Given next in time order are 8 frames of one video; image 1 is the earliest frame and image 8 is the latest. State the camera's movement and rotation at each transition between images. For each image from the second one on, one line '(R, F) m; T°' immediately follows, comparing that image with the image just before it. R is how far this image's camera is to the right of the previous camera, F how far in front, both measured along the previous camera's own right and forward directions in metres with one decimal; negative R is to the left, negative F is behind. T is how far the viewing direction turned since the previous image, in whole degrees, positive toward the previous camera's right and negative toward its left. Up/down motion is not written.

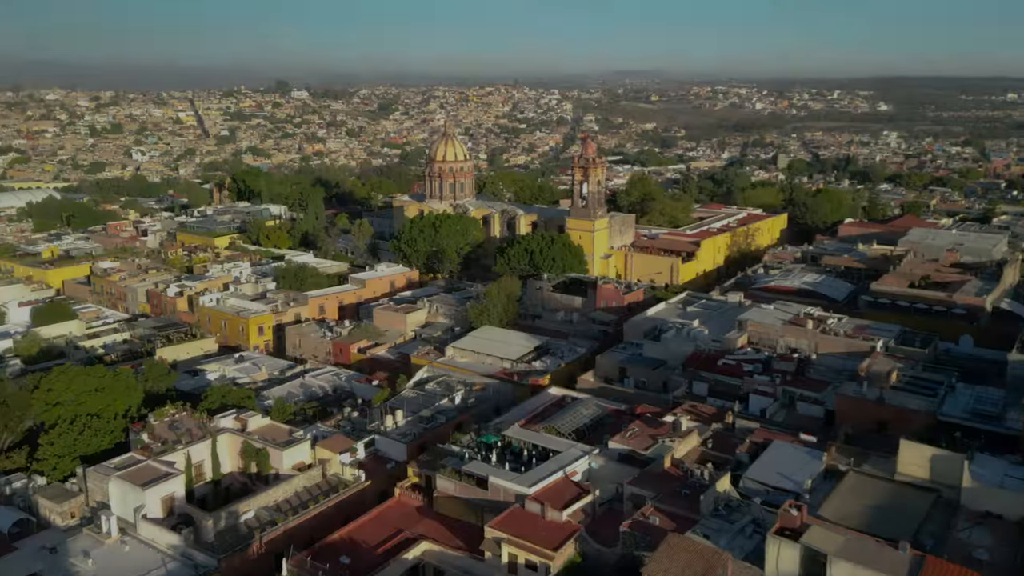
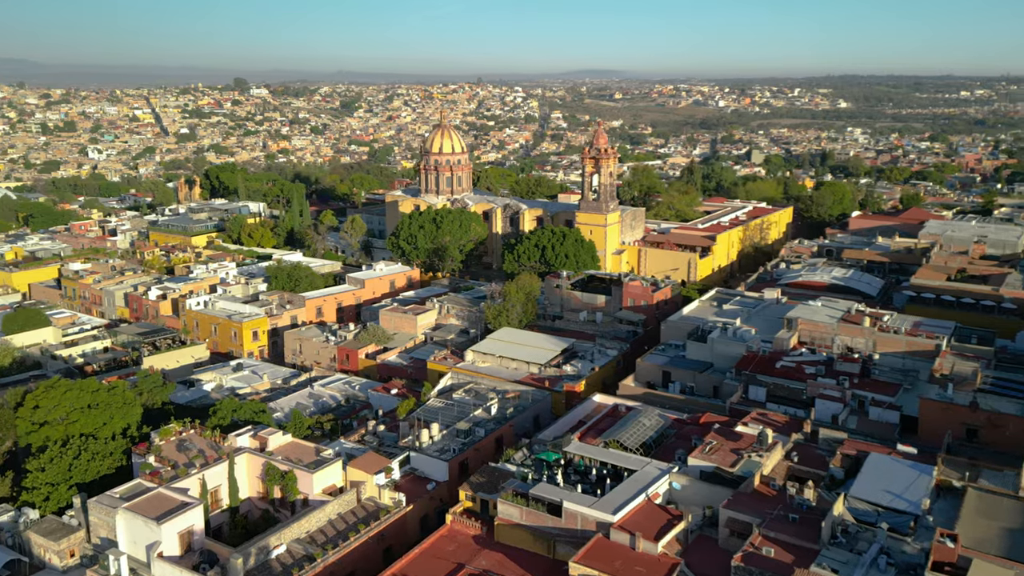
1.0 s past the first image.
(-2.4, +2.5) m; +3°
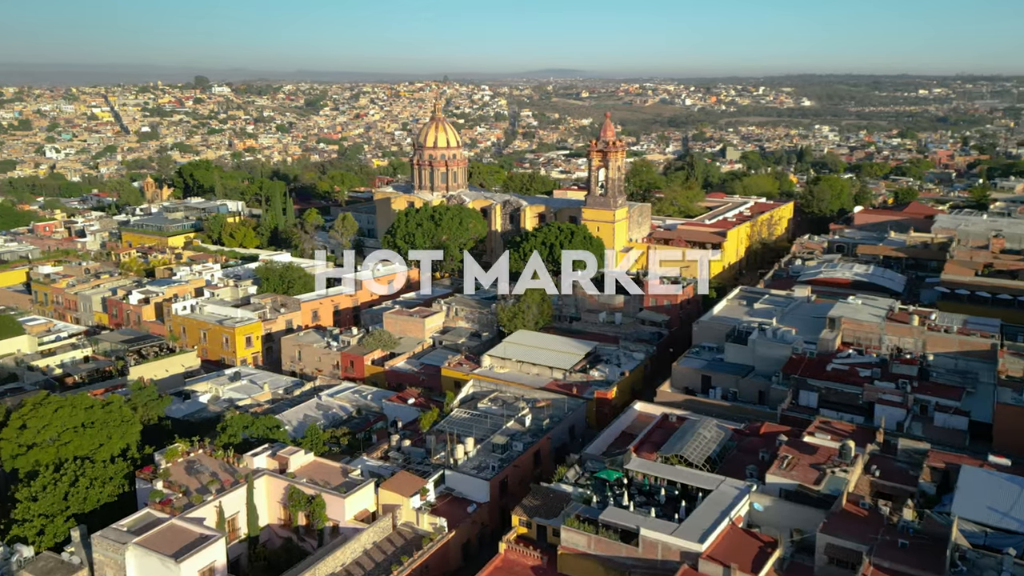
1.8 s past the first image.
(-1.9, +2.0) m; +2°
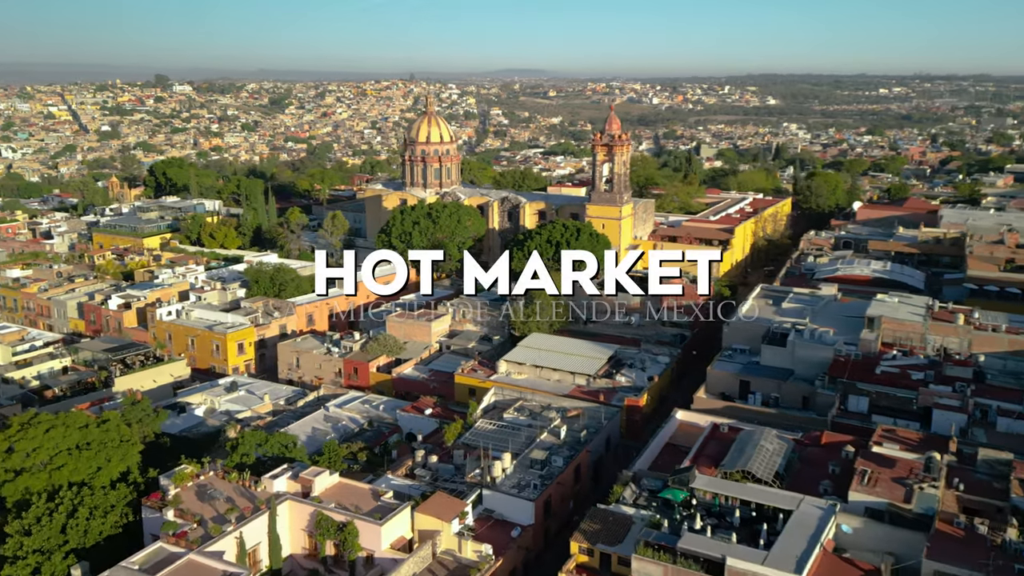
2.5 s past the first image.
(-1.7, +1.8) m; +2°
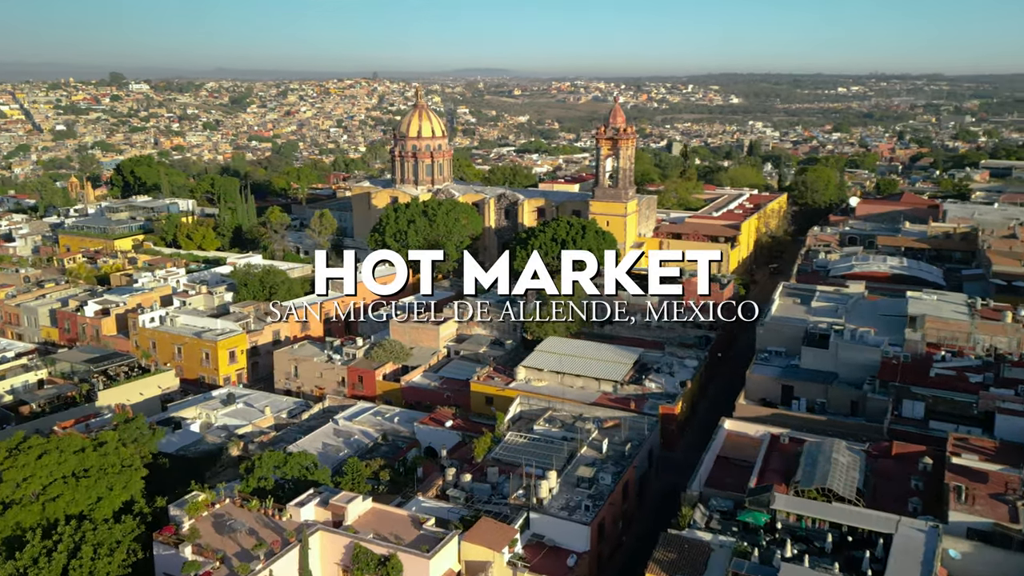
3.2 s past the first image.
(-1.7, +1.8) m; +2°
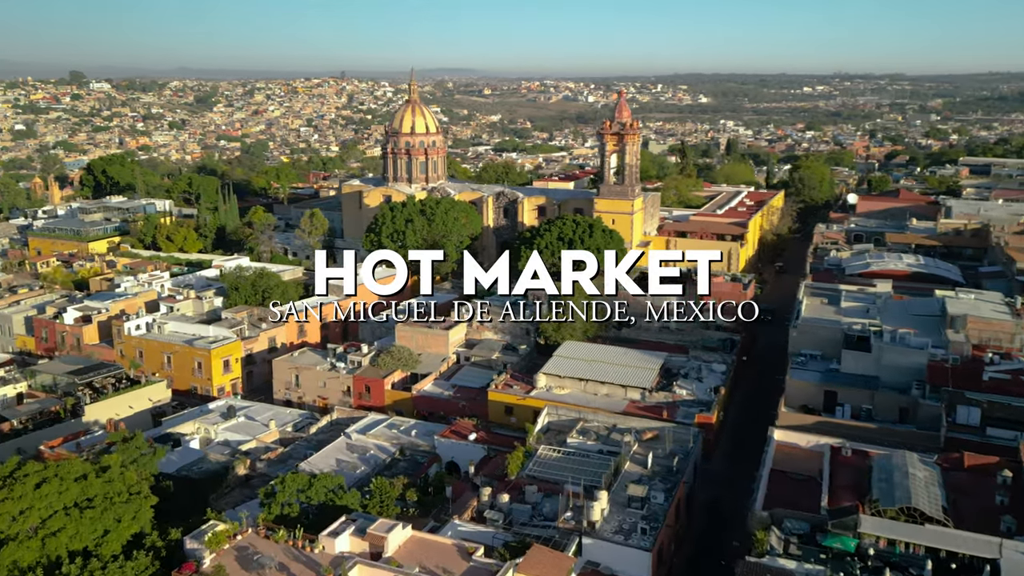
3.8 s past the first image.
(-1.5, +1.5) m; +2°
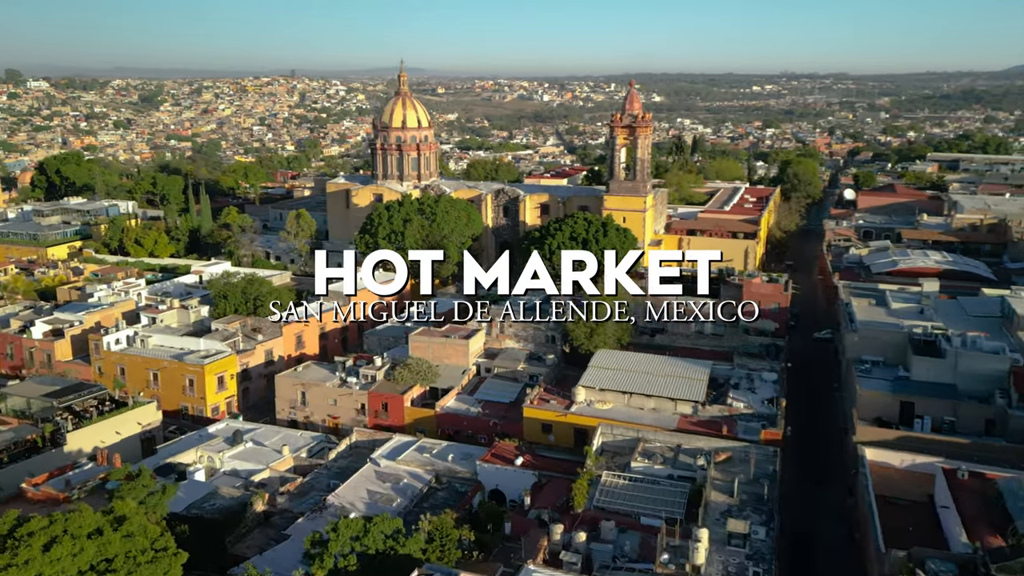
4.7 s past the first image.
(-2.2, +2.3) m; +3°
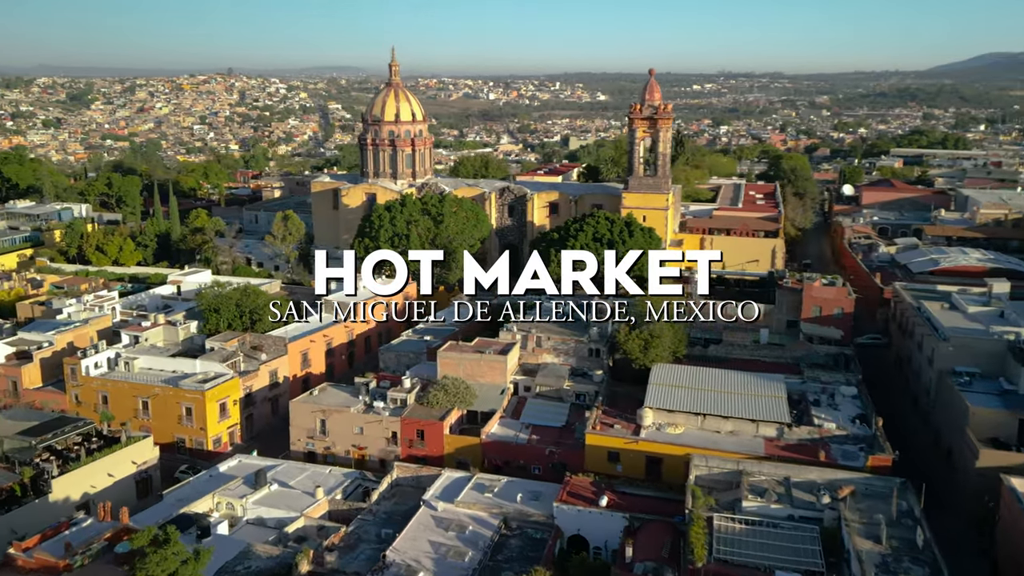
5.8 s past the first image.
(-2.7, +2.8) m; +4°
